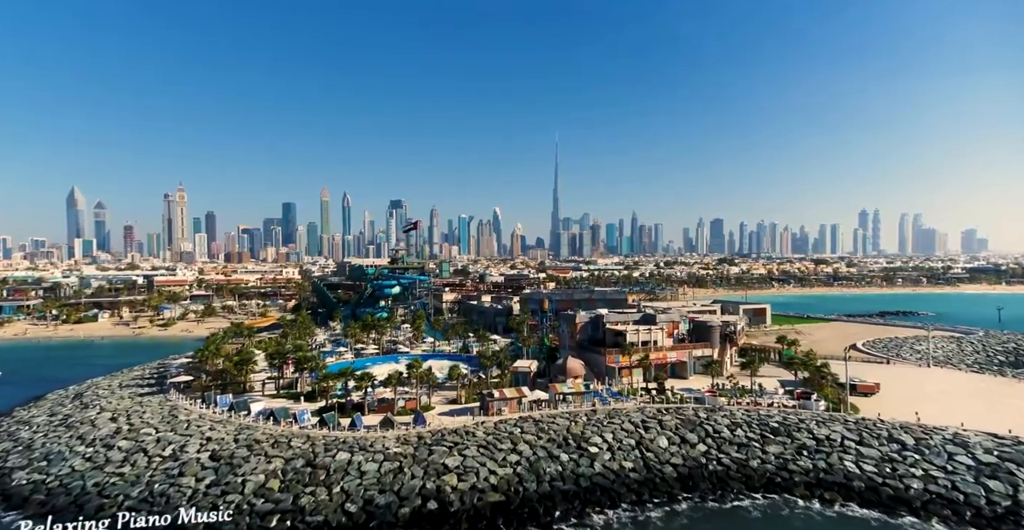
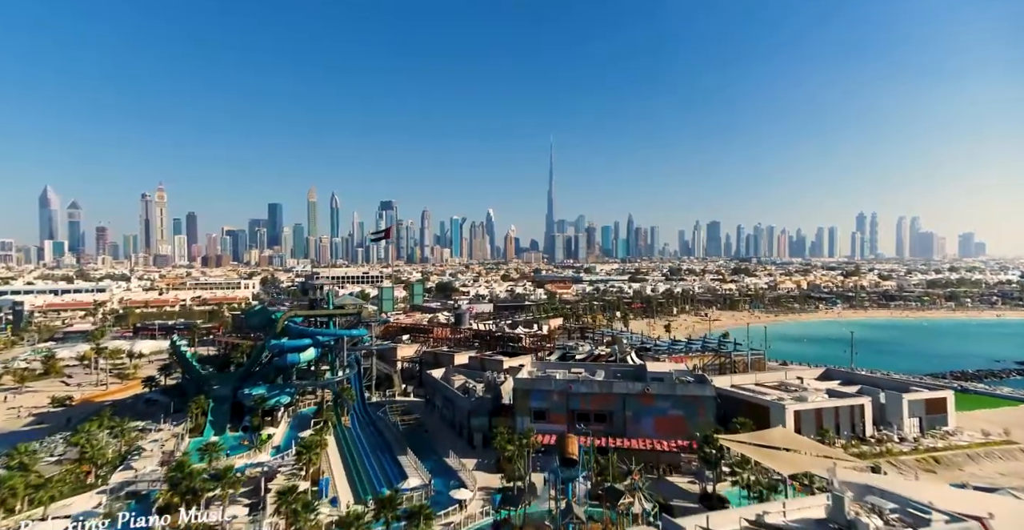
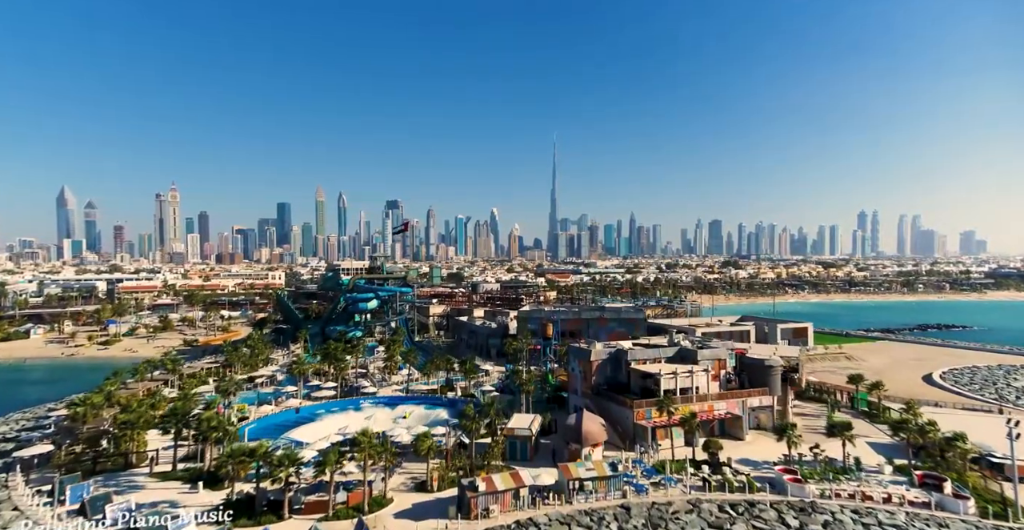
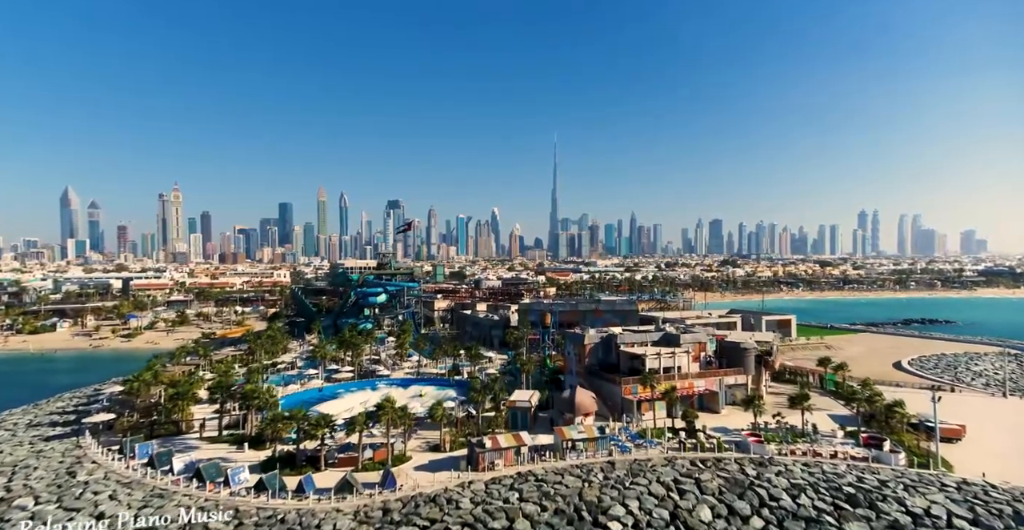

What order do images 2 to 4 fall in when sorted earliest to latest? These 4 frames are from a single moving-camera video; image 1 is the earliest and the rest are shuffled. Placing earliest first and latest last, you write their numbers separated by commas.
4, 3, 2
